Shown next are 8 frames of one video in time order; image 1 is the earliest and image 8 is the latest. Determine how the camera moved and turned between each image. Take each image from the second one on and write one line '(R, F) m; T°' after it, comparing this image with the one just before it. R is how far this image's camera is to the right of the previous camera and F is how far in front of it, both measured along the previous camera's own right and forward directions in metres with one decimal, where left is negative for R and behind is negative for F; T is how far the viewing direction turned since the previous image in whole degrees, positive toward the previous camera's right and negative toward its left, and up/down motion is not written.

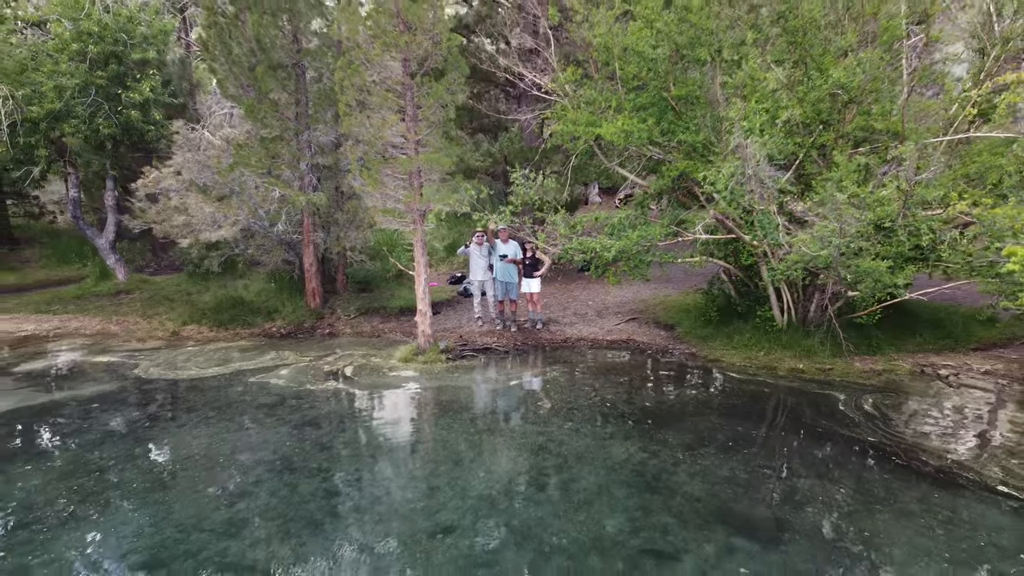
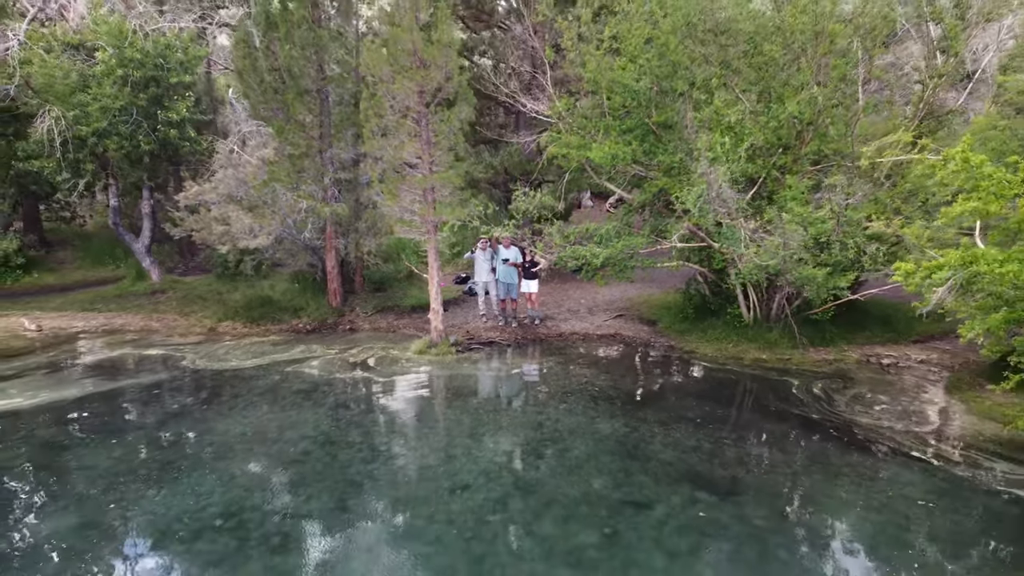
(-0.1, -1.3) m; 0°
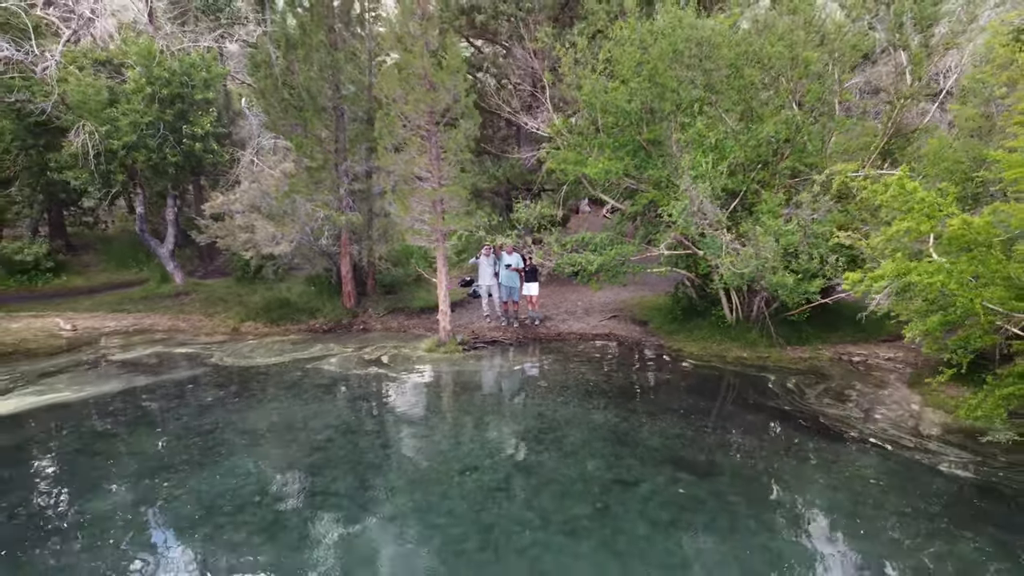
(0.0, -0.9) m; 0°
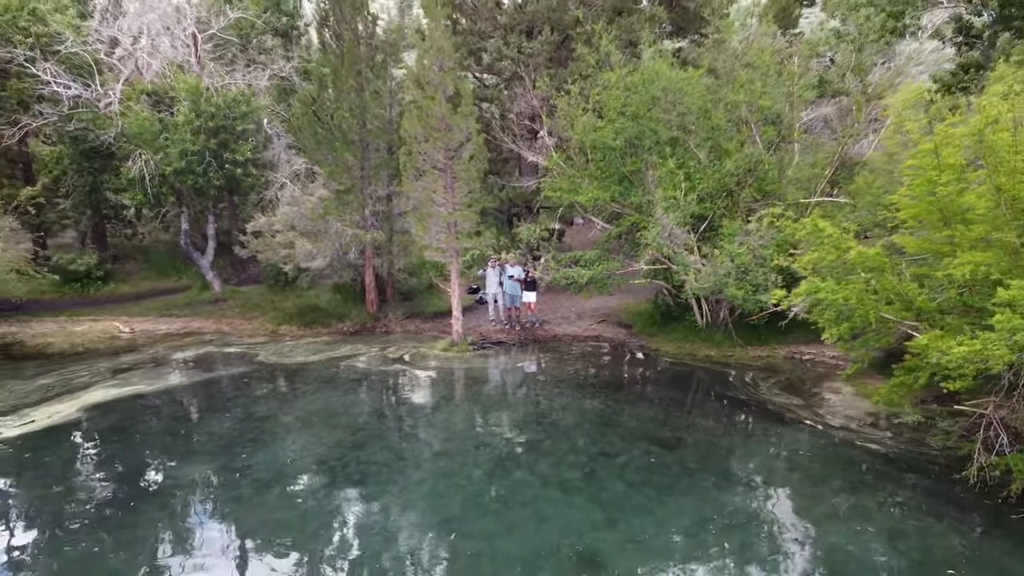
(-0.1, -2.0) m; 0°
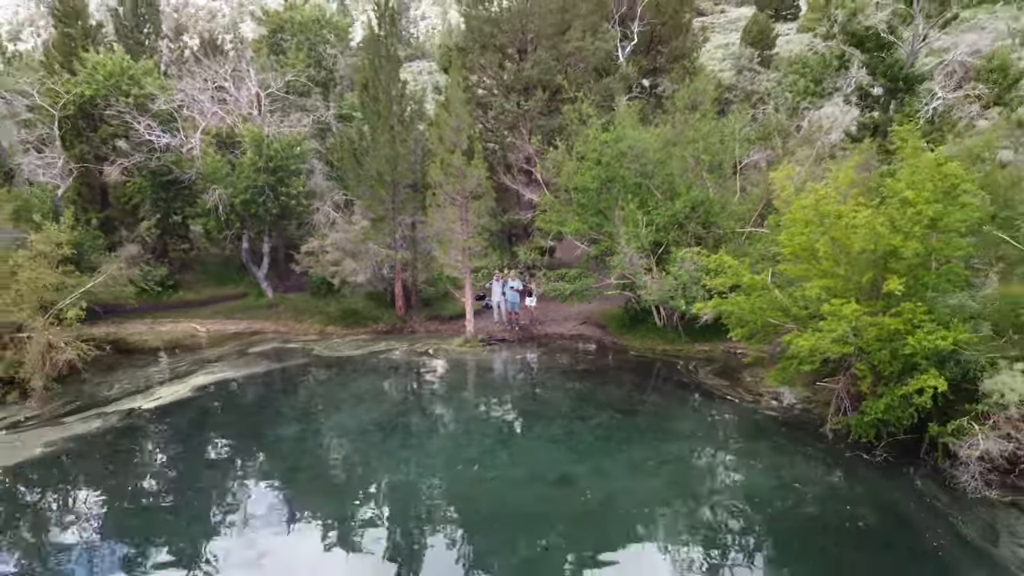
(-0.1, -3.9) m; 0°
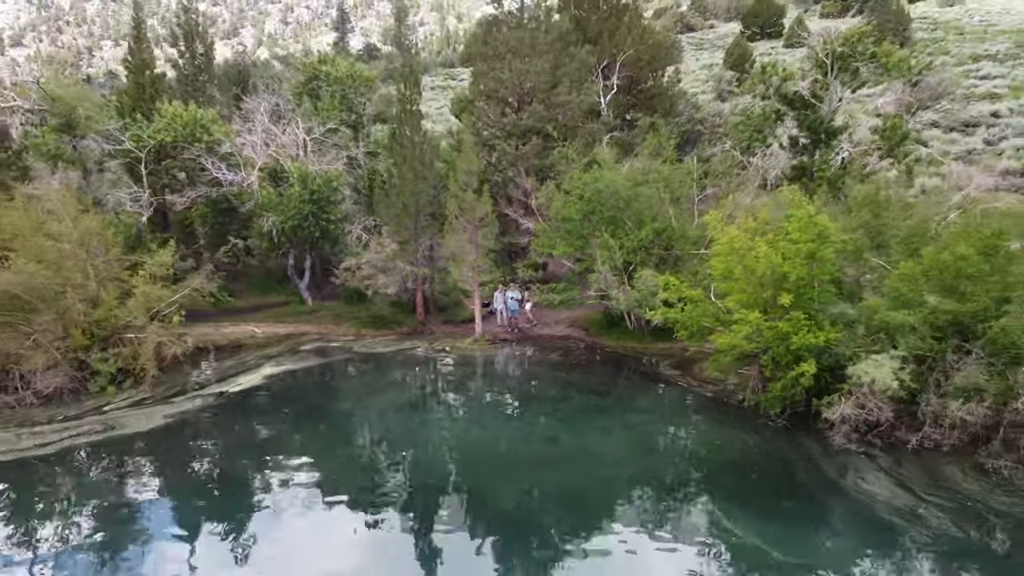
(-0.1, -4.3) m; 0°
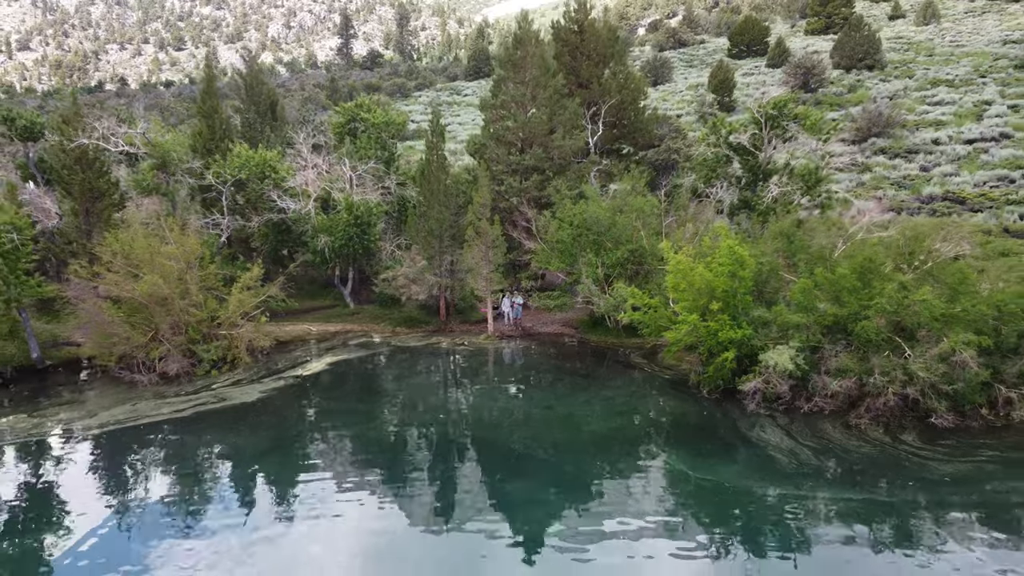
(-0.2, -5.8) m; 0°
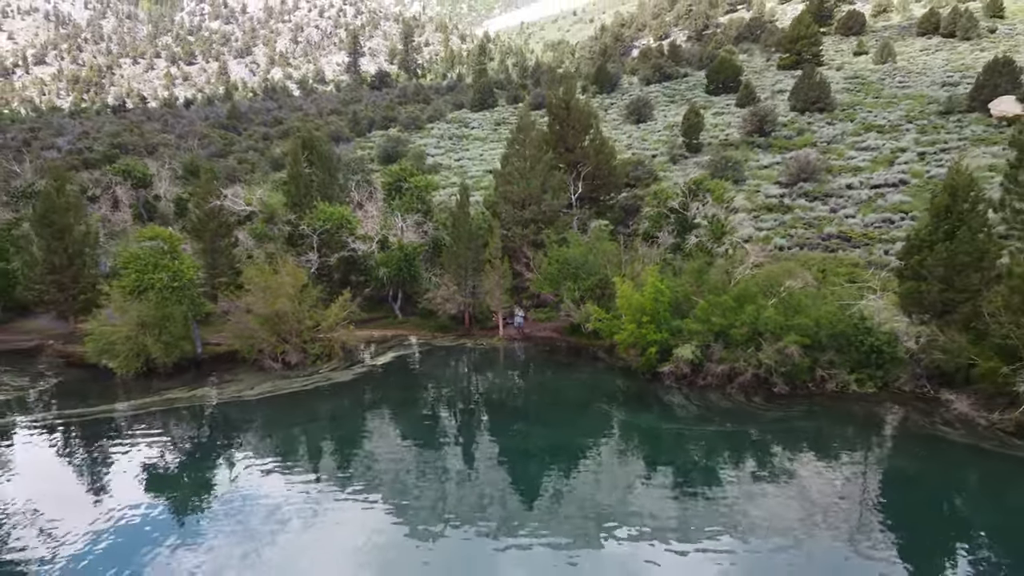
(-0.2, -12.1) m; 0°
